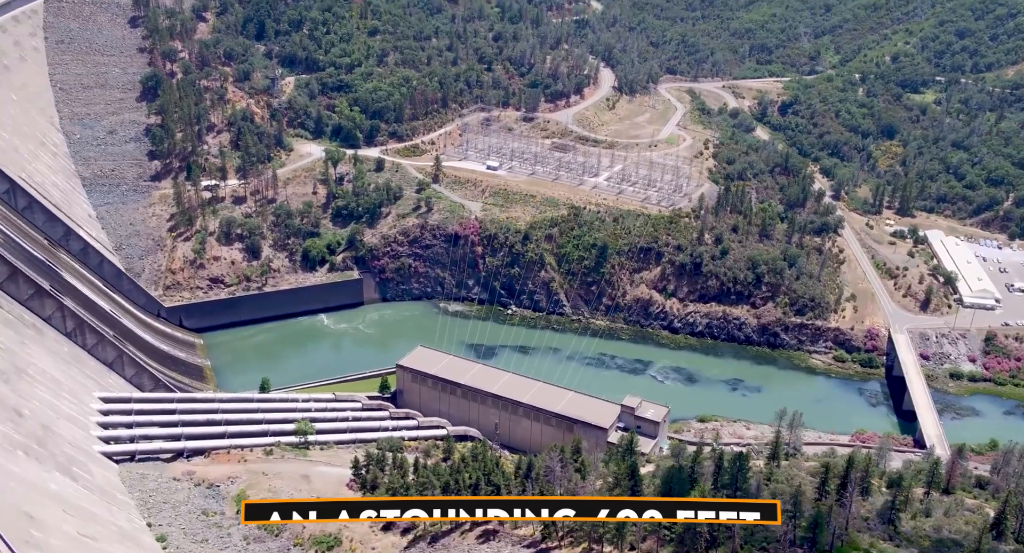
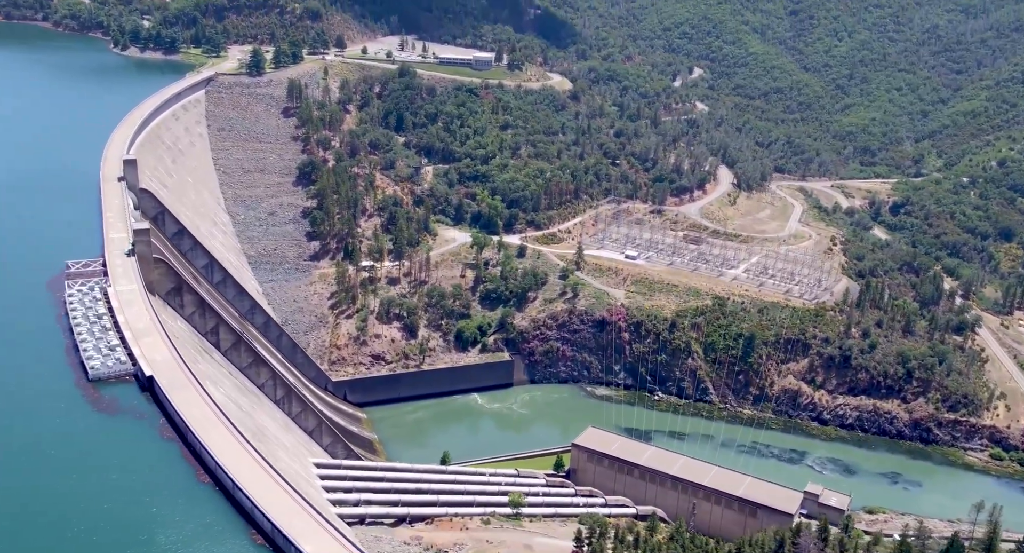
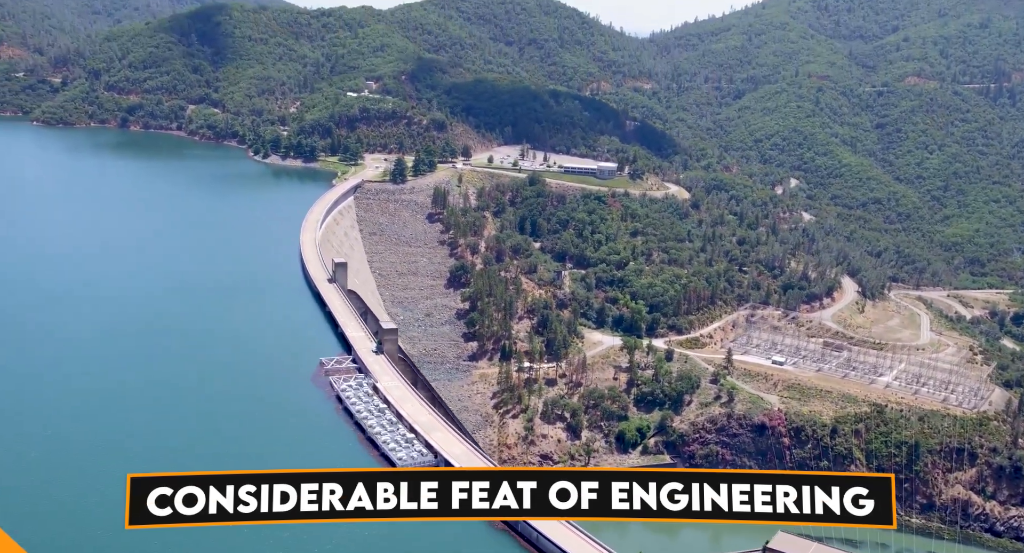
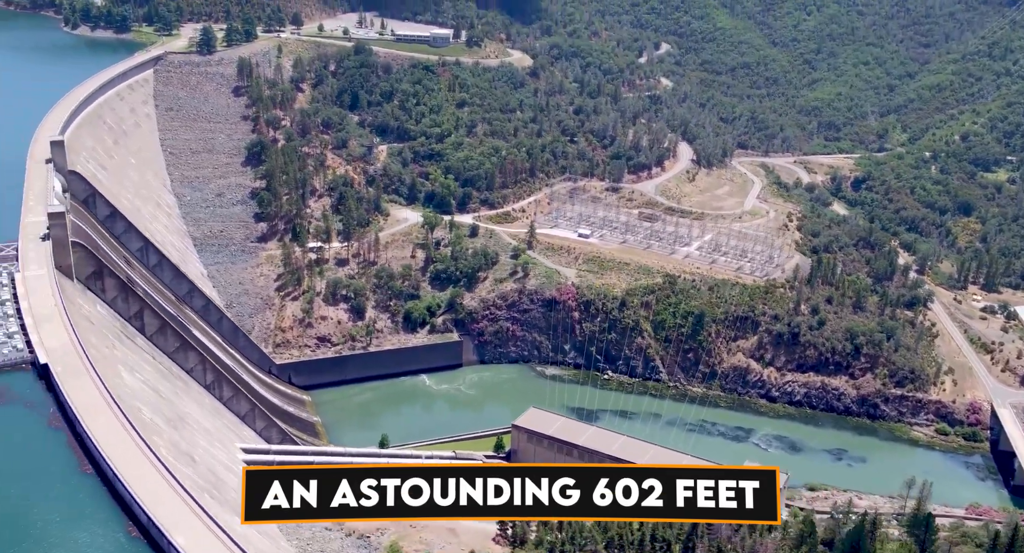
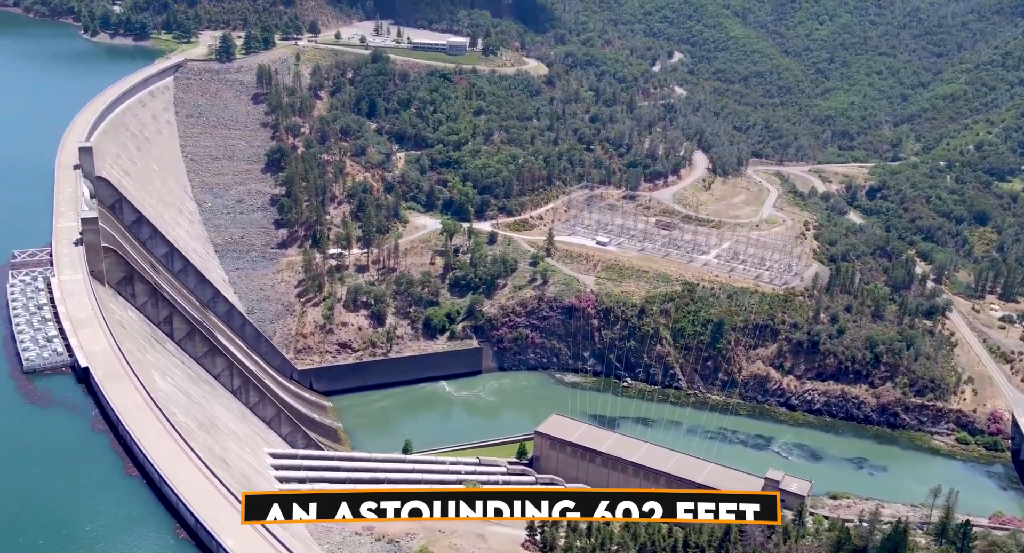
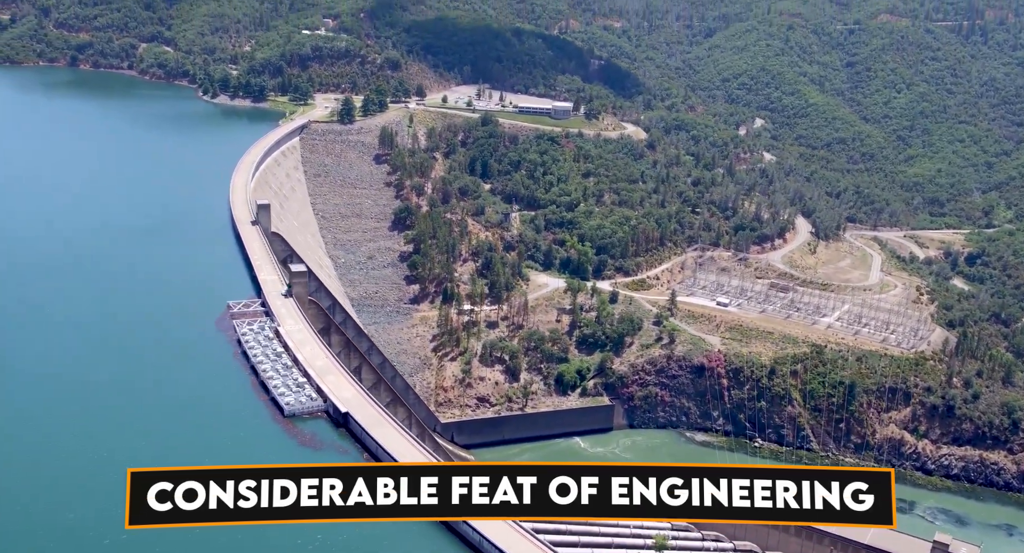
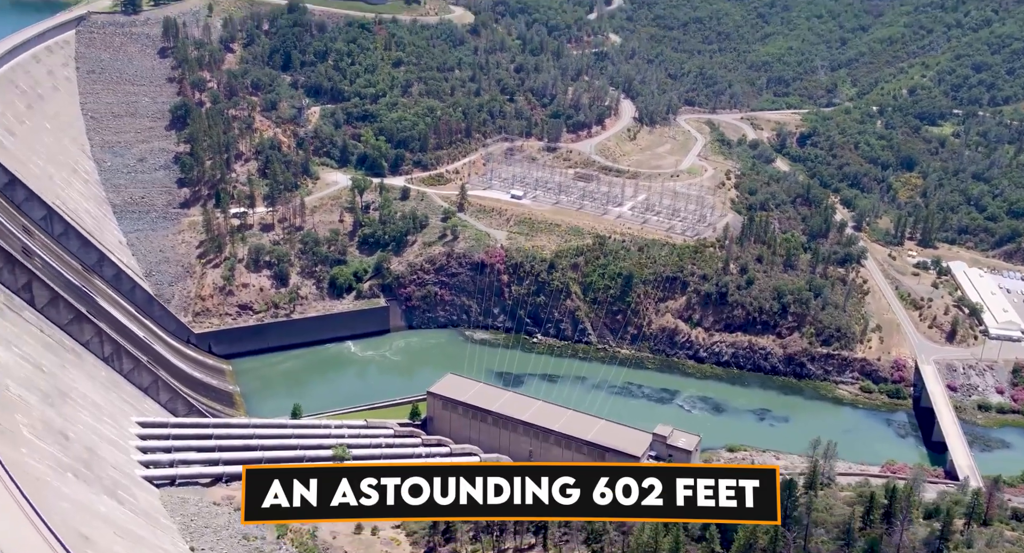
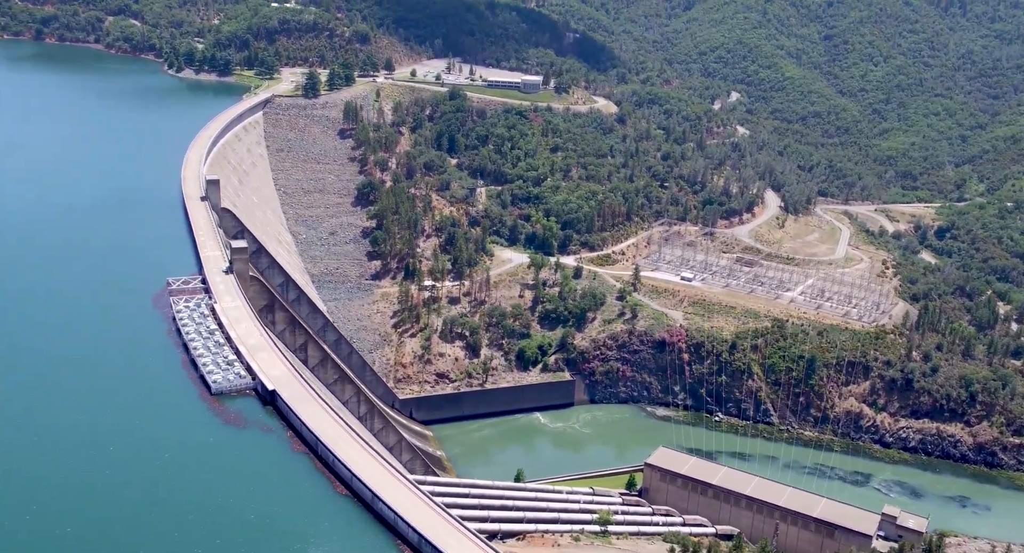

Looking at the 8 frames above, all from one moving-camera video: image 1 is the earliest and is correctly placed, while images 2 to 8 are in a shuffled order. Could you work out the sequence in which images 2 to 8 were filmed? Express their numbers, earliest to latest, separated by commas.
7, 4, 5, 2, 8, 6, 3
